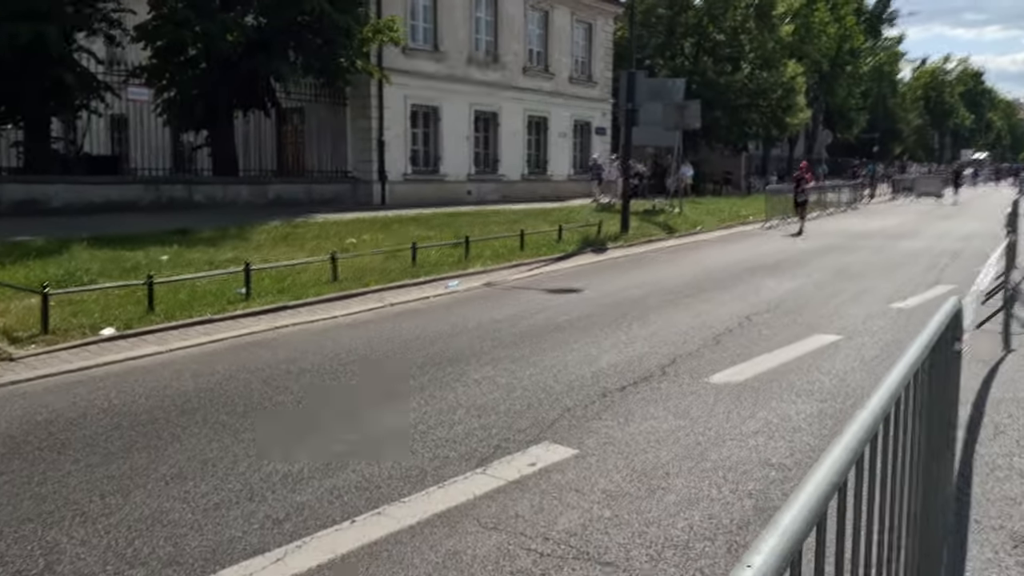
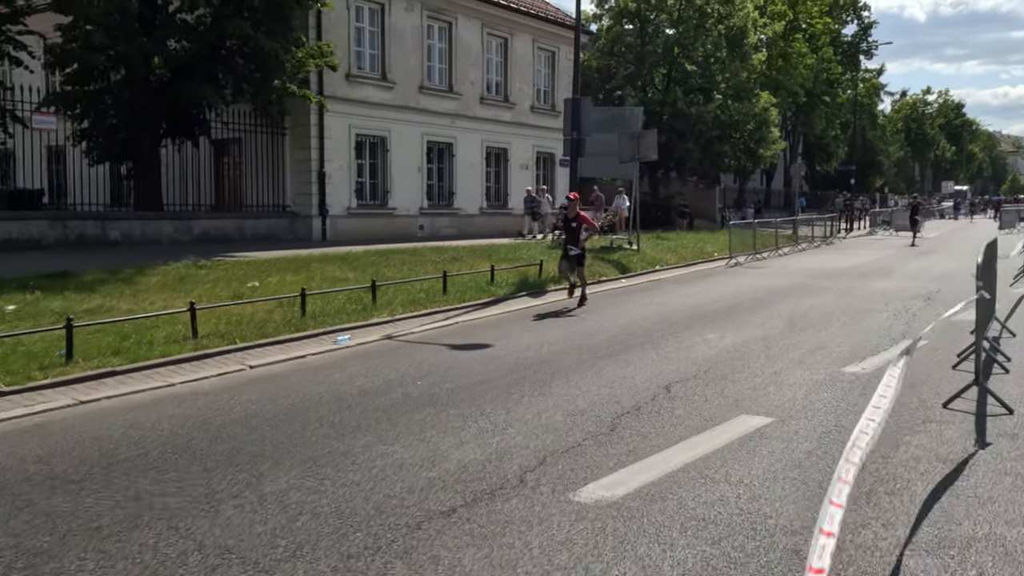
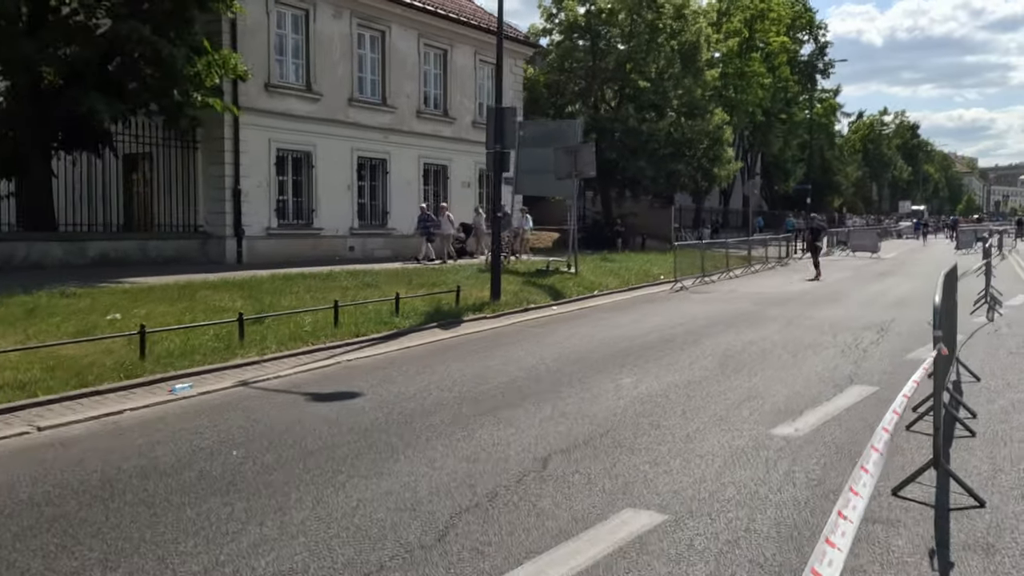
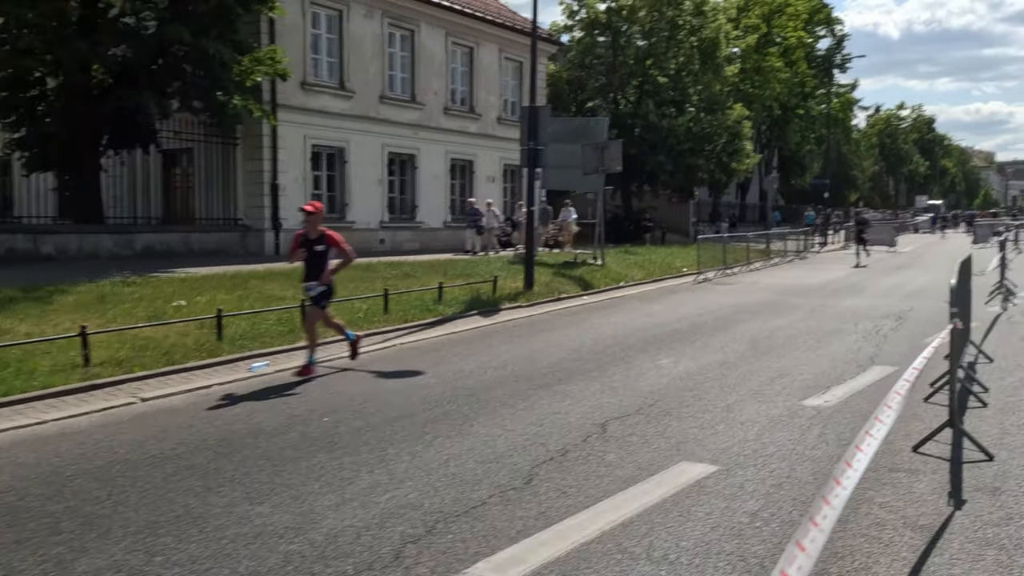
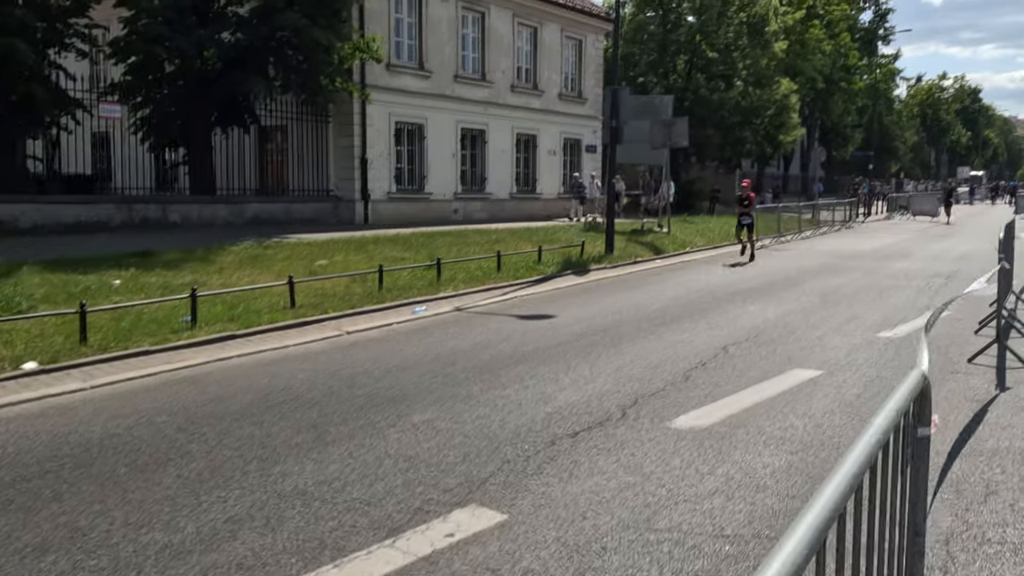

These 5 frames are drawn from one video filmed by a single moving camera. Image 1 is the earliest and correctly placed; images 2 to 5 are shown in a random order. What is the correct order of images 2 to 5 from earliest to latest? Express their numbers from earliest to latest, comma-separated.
5, 2, 4, 3
